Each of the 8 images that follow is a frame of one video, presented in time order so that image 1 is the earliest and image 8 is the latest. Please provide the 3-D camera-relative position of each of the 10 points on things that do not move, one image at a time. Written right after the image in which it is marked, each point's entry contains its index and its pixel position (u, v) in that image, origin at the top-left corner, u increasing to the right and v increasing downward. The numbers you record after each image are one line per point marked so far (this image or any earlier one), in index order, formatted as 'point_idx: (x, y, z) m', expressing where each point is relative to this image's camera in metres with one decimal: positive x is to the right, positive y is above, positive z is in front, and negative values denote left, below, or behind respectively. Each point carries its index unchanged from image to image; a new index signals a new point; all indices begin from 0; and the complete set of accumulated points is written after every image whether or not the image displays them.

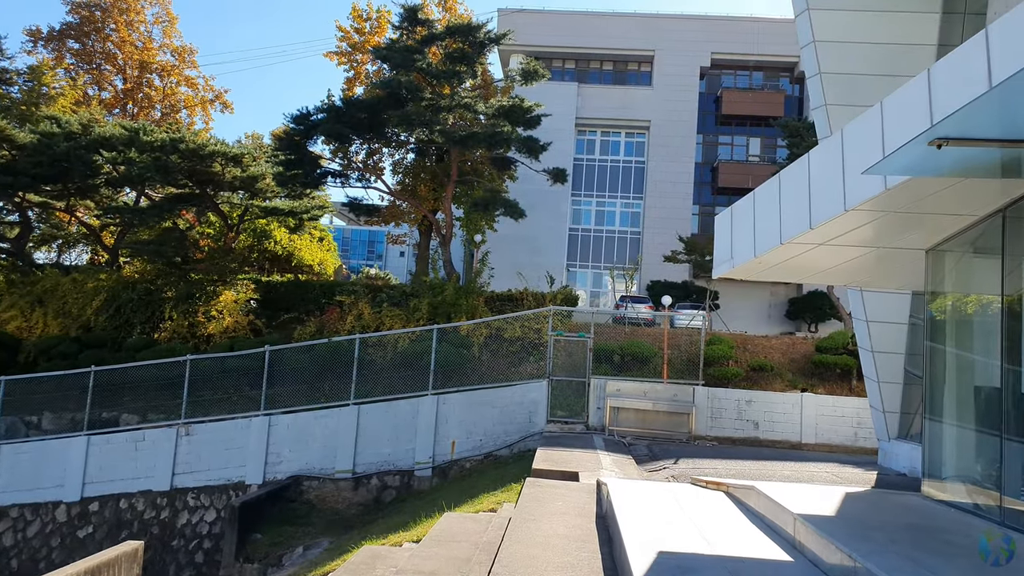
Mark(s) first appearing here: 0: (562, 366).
0: (+0.9, -1.4, +12.8) m
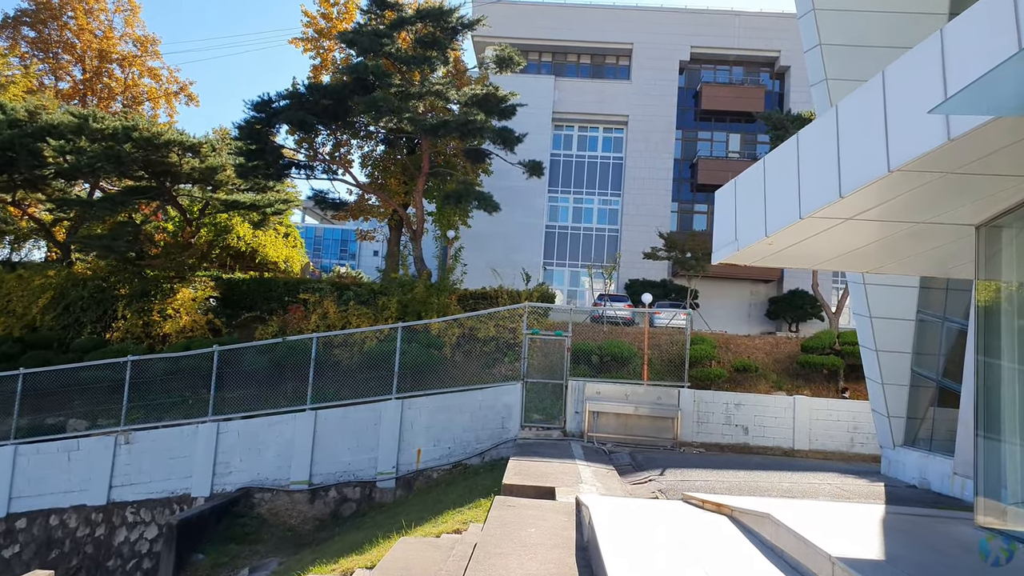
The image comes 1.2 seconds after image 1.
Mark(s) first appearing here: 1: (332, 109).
0: (+0.5, -1.3, +11.9) m
1: (-5.0, +5.0, +19.4) m
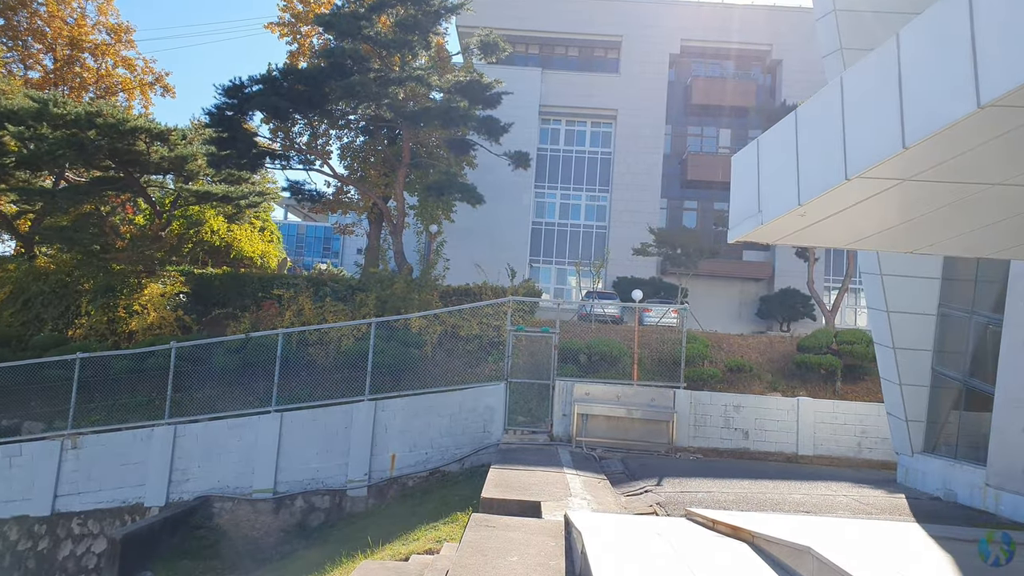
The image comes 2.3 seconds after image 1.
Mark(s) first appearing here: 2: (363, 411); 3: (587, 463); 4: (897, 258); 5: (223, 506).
0: (+0.2, -1.2, +11.0) m
1: (-5.3, +5.1, +18.5) m
2: (-2.3, -1.9, +10.9) m
3: (+1.0, -2.2, +9.1) m
4: (+4.4, +0.3, +8.0) m
5: (-4.4, -3.3, +10.8) m
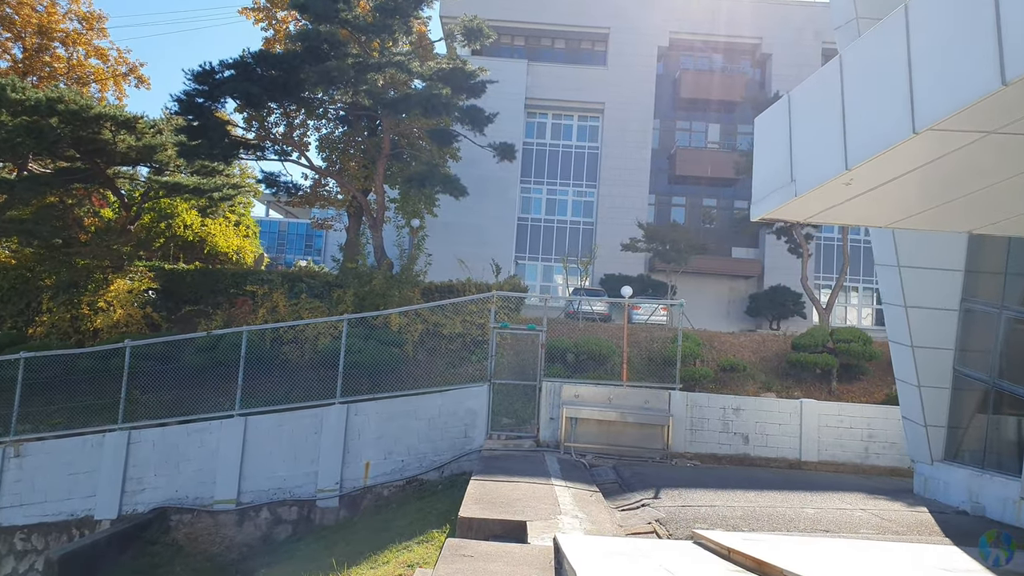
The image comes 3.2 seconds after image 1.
0: (-0.1, -1.1, +10.3) m
1: (-5.7, +5.2, +17.6) m
2: (-2.5, -1.8, +10.1) m
3: (+0.8, -2.2, +8.3) m
4: (+4.2, +0.4, +7.3) m
5: (-4.6, -3.2, +9.9) m
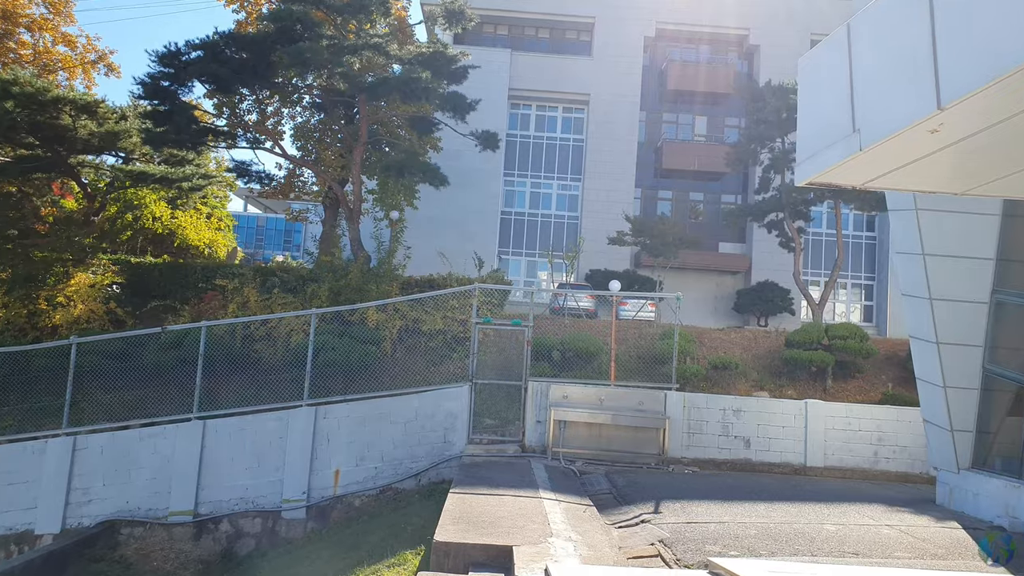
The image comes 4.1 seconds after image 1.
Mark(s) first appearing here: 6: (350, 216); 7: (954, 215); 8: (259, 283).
0: (-0.3, -1.0, +9.5) m
1: (-6.1, +5.3, +16.6) m
2: (-2.7, -1.7, +9.2) m
3: (+0.6, -2.1, +7.6) m
4: (+4.1, +0.5, +6.6) m
5: (-4.9, -3.1, +9.0) m
6: (-4.4, +2.0, +19.3) m
7: (+4.3, +0.7, +6.9) m
8: (-6.2, +0.1, +17.1) m
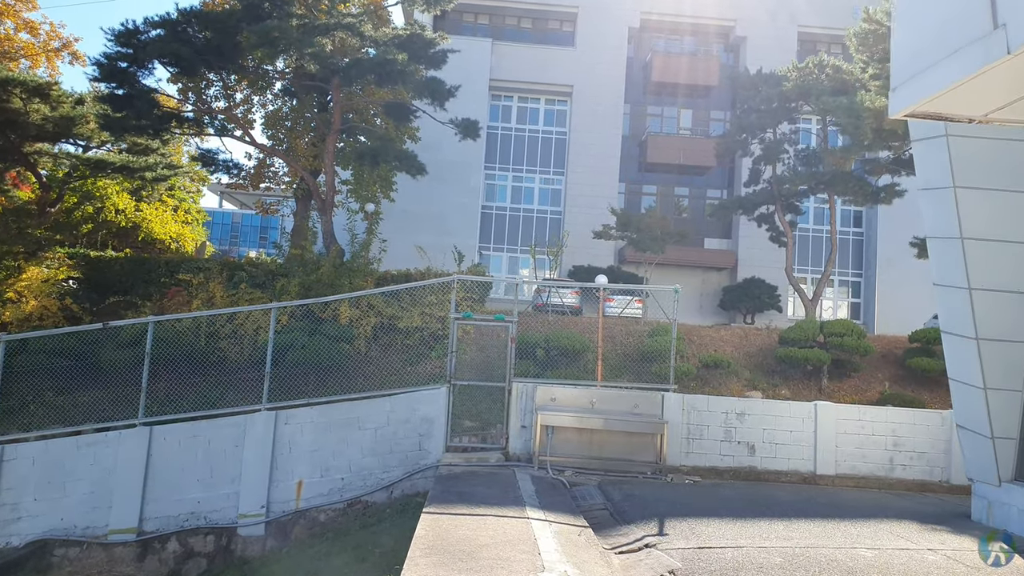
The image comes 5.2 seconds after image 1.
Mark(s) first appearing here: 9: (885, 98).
0: (-0.5, -0.9, +8.6) m
1: (-6.5, +5.5, +15.6) m
2: (-3.0, -1.6, +8.3) m
3: (+0.4, -2.0, +6.7) m
4: (+3.9, +0.6, +5.9) m
5: (-5.1, -3.0, +8.0) m
6: (-4.9, +2.1, +18.3) m
7: (+4.2, +0.8, +6.1) m
8: (-6.6, +0.2, +16.1) m
9: (+7.1, +3.6, +13.4) m
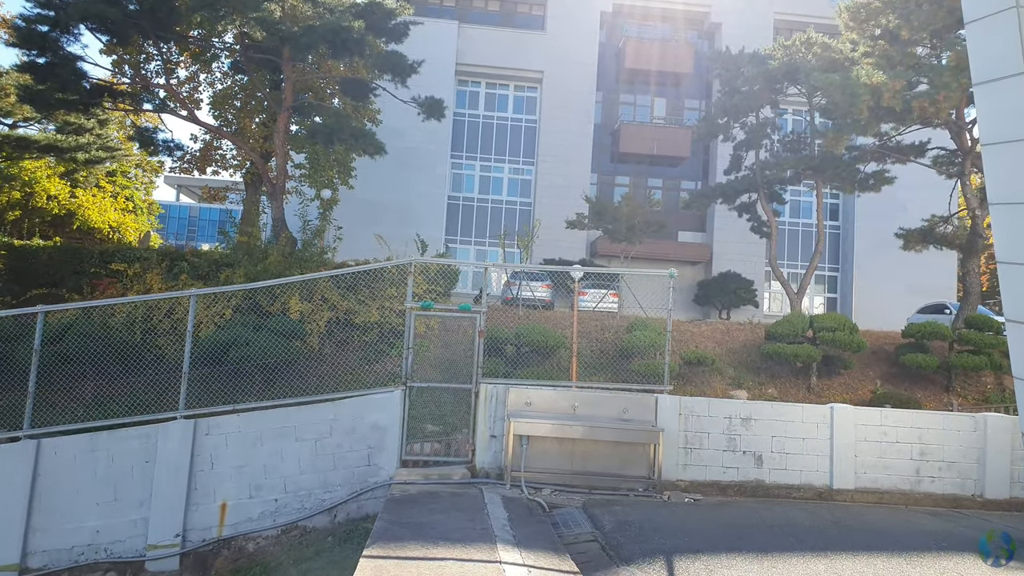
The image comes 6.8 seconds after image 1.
0: (-0.8, -0.8, +7.3) m
1: (-7.2, +5.6, +14.0) m
2: (-3.3, -1.4, +6.9) m
3: (+0.2, -1.8, +5.5) m
4: (+3.7, +0.7, +4.8) m
5: (-5.4, -2.9, +6.5) m
6: (-5.7, +2.3, +16.8) m
7: (+3.9, +0.9, +5.0) m
8: (-7.3, +0.4, +14.5) m
9: (+6.6, +3.8, +12.5) m
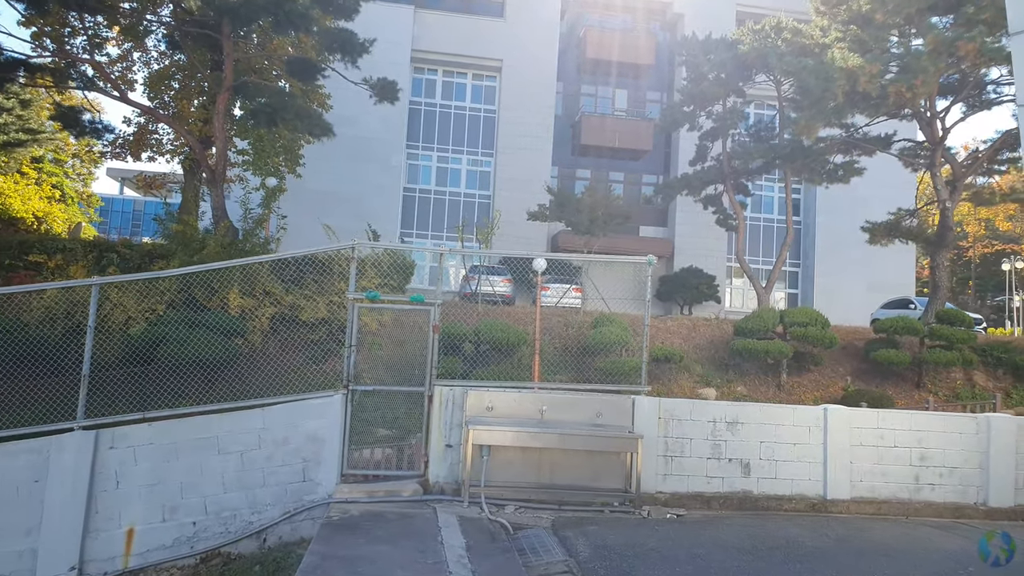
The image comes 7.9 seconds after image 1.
0: (-1.2, -0.7, +6.4) m
1: (-7.9, +5.8, +12.6) m
2: (-3.6, -1.3, +5.8) m
3: (-0.1, -1.7, +4.6) m
4: (+3.5, +0.8, +4.1) m
5: (-5.7, -2.8, +5.3) m
6: (-6.6, +2.4, +15.5) m
7: (+3.7, +1.0, +4.4) m
8: (-8.1, +0.5, +13.2) m
9: (+5.9, +3.9, +12.0) m
